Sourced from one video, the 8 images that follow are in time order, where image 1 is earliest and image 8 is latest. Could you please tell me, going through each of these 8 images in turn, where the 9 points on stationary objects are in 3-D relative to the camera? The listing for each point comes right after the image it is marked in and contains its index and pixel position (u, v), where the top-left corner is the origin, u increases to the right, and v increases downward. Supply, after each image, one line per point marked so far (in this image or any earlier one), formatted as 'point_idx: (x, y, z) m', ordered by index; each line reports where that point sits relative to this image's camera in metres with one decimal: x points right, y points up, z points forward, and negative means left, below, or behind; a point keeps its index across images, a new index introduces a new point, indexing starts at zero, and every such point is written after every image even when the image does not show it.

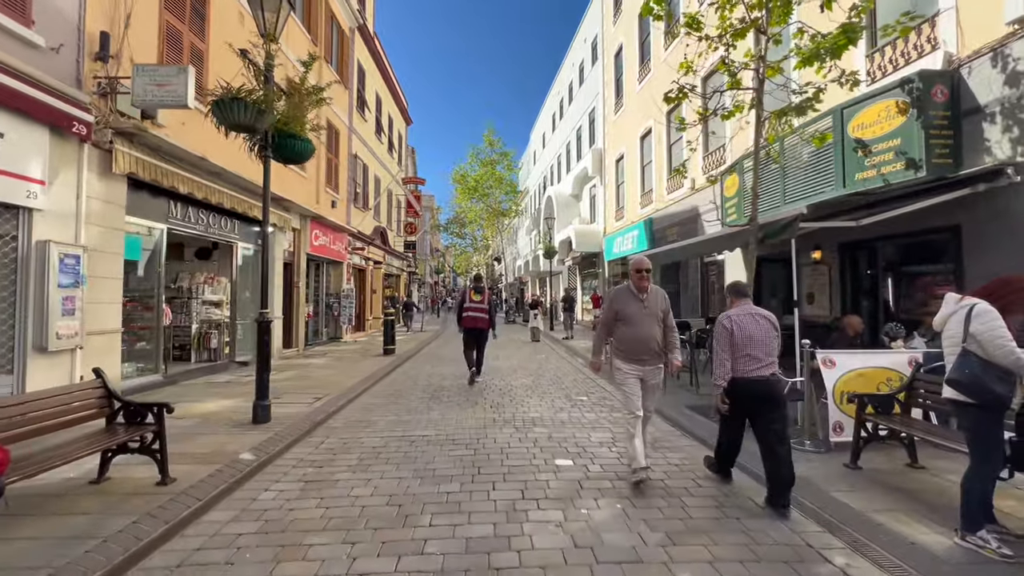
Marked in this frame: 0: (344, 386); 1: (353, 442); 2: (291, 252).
0: (-3.2, -1.9, +9.1) m
1: (-1.9, -1.9, +5.7) m
2: (-6.7, +1.1, +14.2) m
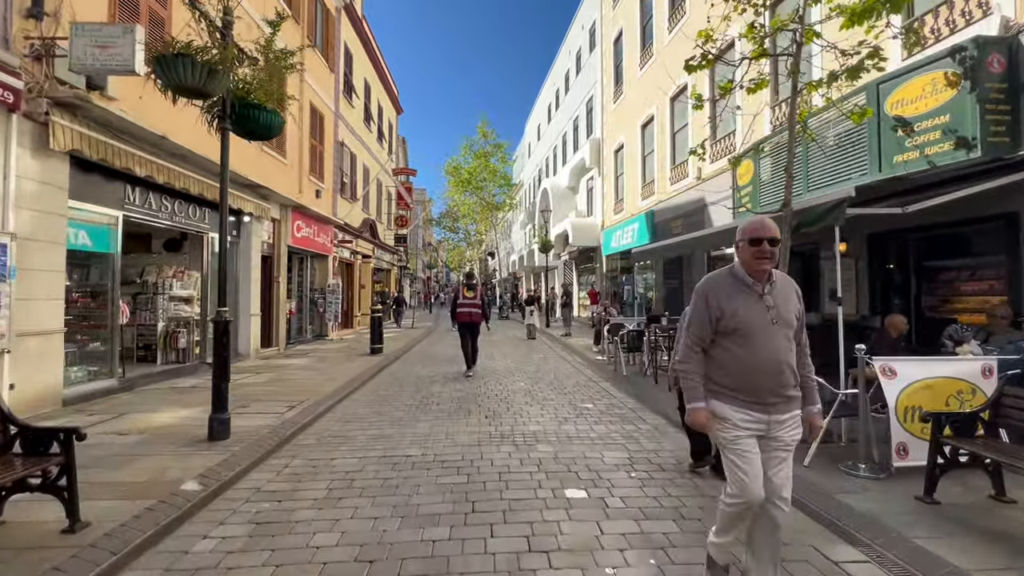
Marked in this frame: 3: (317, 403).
0: (-3.3, -1.8, +8.2) m
1: (-1.9, -1.8, +4.8) m
2: (-6.8, +1.2, +13.2) m
3: (-3.0, -1.8, +7.2) m
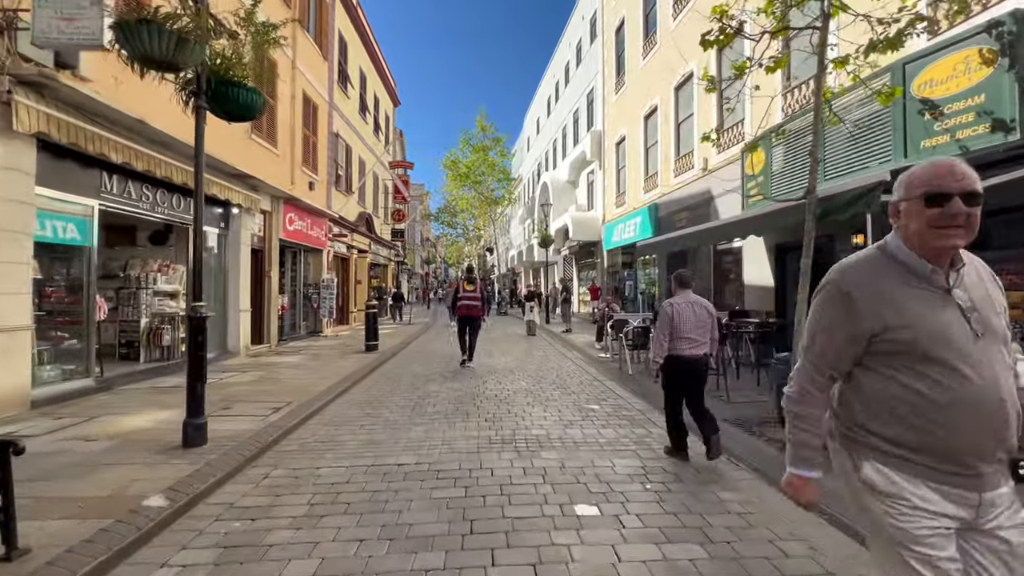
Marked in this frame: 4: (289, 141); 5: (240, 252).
0: (-3.3, -1.7, +7.7) m
1: (-1.9, -1.7, +4.4) m
2: (-6.8, +1.4, +12.7) m
3: (-3.0, -1.7, +6.7) m
4: (-6.7, +4.4, +14.1) m
5: (-6.6, +0.9, +11.5) m
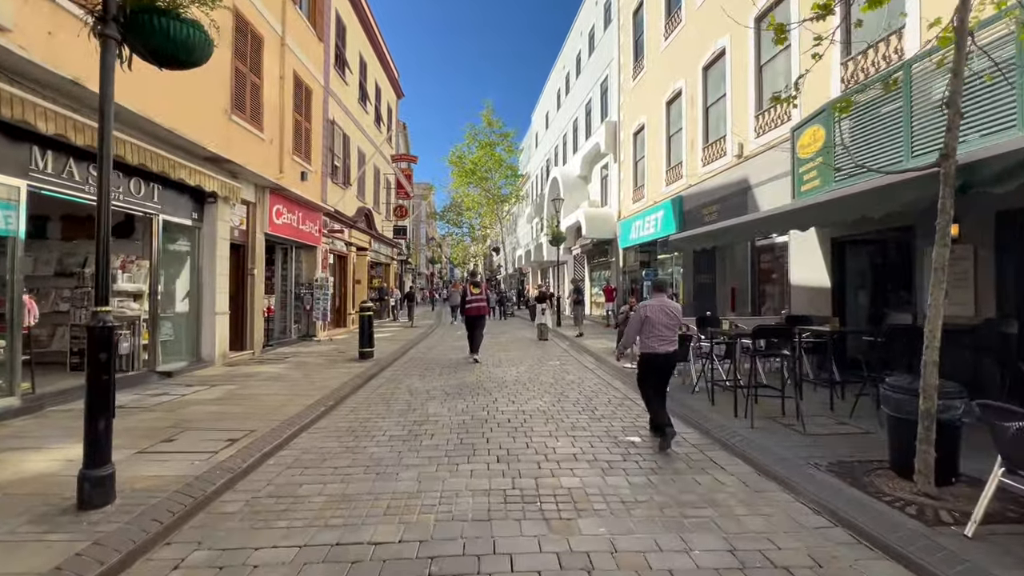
0: (-3.0, -1.7, +6.3) m
1: (-1.7, -1.7, +3.0) m
2: (-6.5, +1.4, +11.4) m
3: (-2.7, -1.7, +5.3) m
4: (-6.4, +4.4, +12.8) m
5: (-6.3, +0.9, +10.1) m
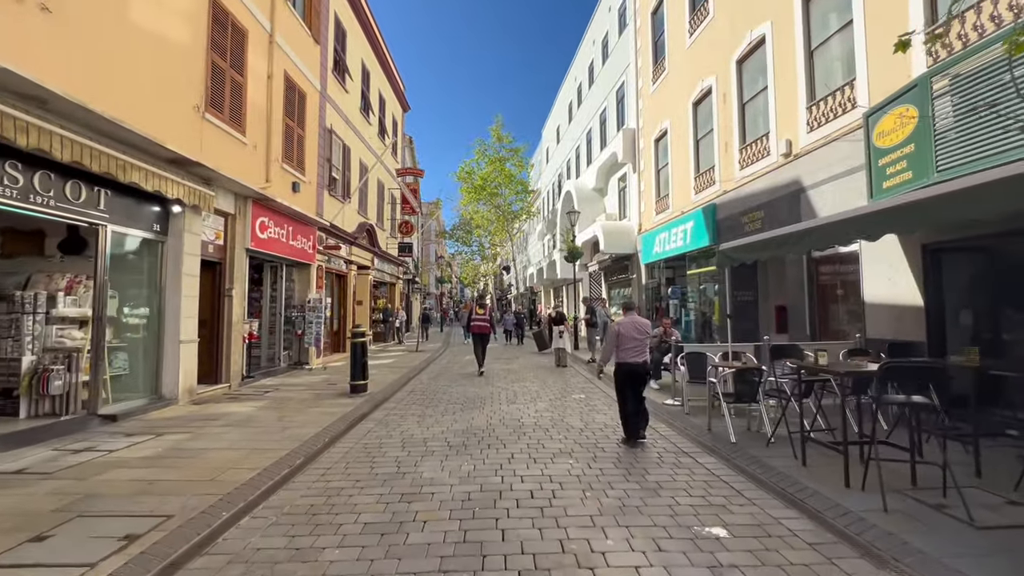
0: (-2.8, -2.0, +4.7) m
1: (-1.6, -1.8, +1.3) m
2: (-6.2, +0.9, +10.0) m
3: (-2.5, -1.9, +3.7) m
4: (-6.1, +3.9, +11.5) m
5: (-6.1, +0.4, +8.7) m
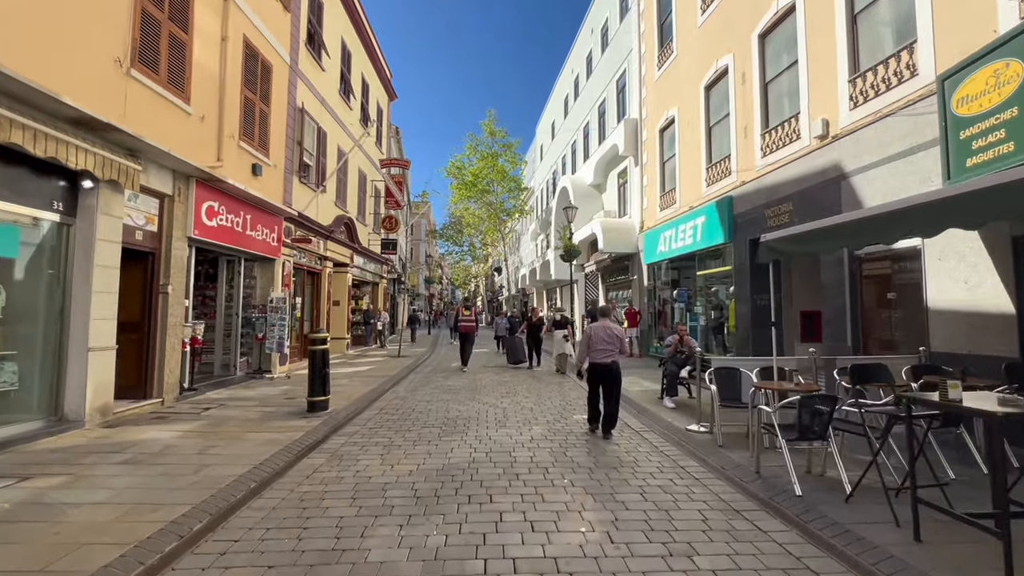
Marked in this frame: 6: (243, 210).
0: (-2.9, -1.9, +3.1) m
1: (-1.6, -1.8, -0.3) m
2: (-6.3, +1.0, +8.3) m
3: (-2.6, -1.8, +2.1) m
4: (-6.2, +4.0, +9.8) m
5: (-6.2, +0.5, +7.0) m
6: (-6.2, +1.8, +10.7) m
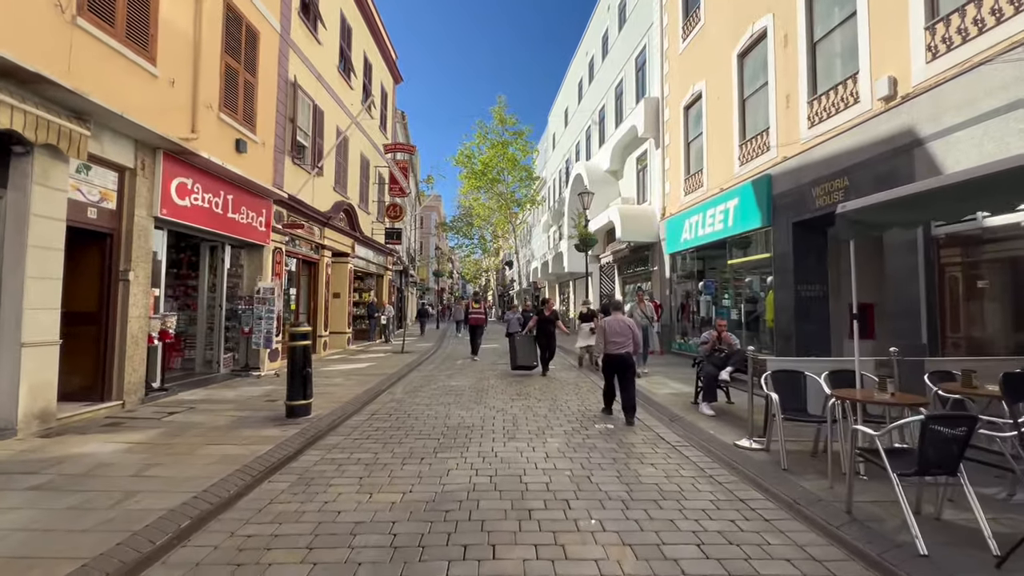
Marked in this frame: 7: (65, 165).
0: (-2.8, -1.7, +2.0) m
1: (-1.6, -1.7, -1.4) m
2: (-6.1, +1.2, +7.2) m
3: (-2.6, -1.7, +1.0) m
4: (-6.0, +4.2, +8.7) m
5: (-6.0, +0.7, +5.9) m
6: (-5.9, +2.0, +9.7) m
7: (-6.0, +1.6, +6.4) m
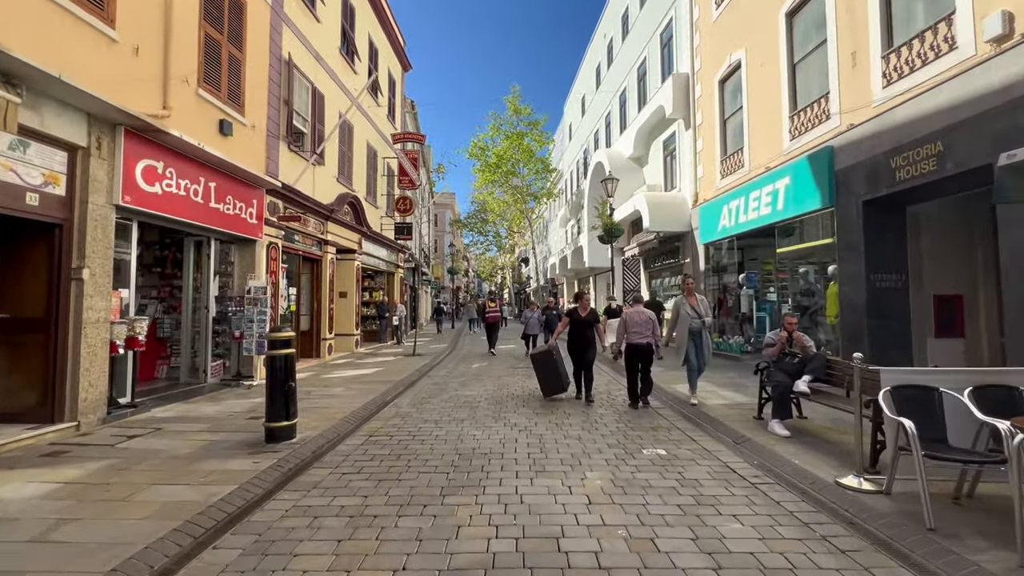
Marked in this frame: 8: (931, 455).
0: (-2.7, -1.7, +0.8) m
1: (-1.6, -1.6, -2.7) m
2: (-5.9, +1.2, +6.1) m
3: (-2.5, -1.7, -0.3) m
4: (-5.7, +4.2, +7.6) m
5: (-5.8, +0.7, +4.8) m
6: (-5.6, +2.0, +8.5) m
7: (-5.8, +1.6, +5.2) m
8: (+3.3, -1.3, +3.7) m
